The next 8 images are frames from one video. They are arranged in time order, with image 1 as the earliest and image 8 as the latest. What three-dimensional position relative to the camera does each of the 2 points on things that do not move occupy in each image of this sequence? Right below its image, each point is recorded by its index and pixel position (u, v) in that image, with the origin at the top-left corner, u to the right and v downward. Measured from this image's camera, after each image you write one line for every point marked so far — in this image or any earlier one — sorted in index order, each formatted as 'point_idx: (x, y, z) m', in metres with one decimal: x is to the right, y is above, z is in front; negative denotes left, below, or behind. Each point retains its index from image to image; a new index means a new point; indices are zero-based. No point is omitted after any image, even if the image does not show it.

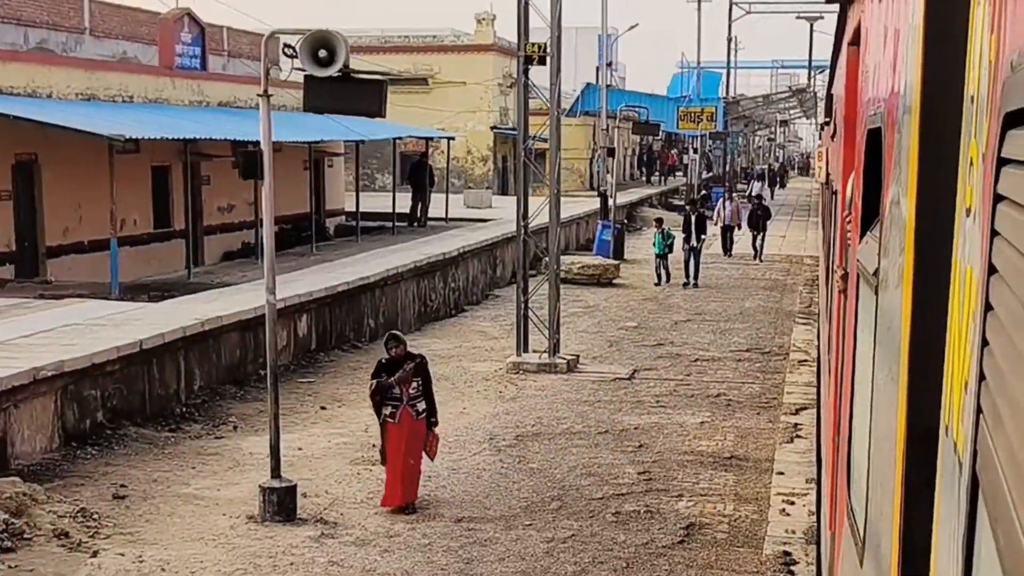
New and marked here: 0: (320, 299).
0: (-1.7, -0.1, +13.7) m
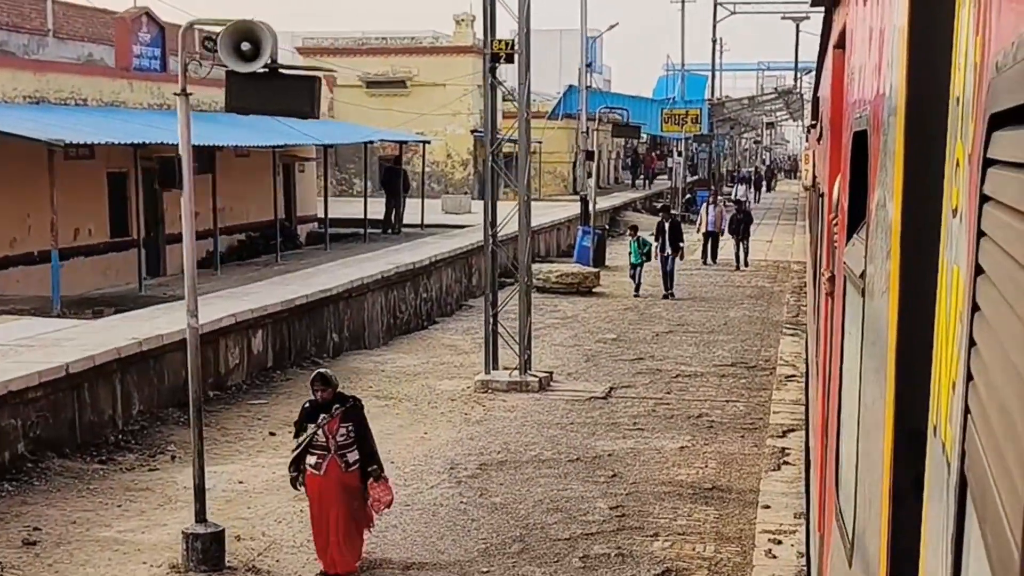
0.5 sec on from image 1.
0: (-1.9, -0.2, +12.9) m
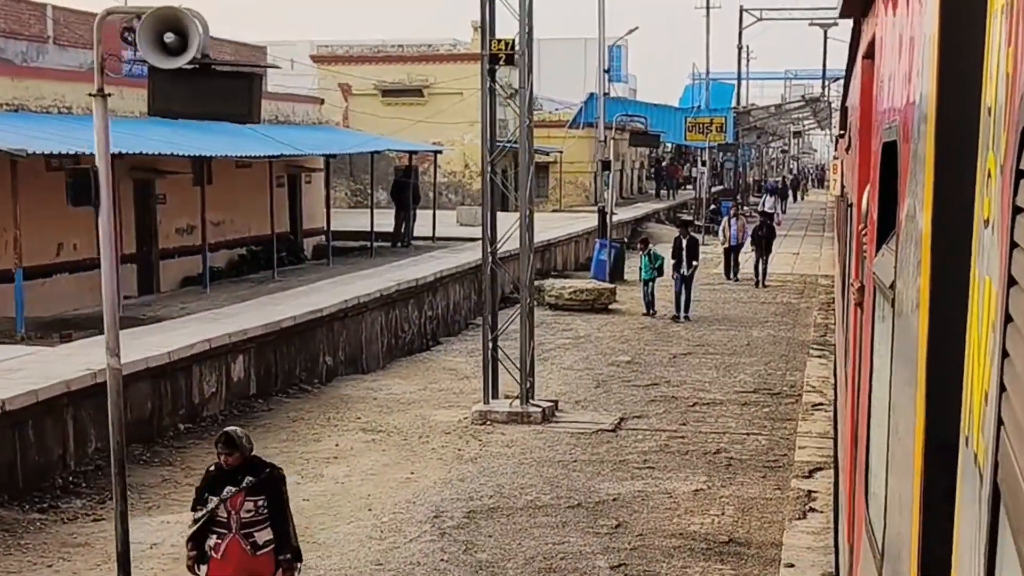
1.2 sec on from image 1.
0: (-1.9, -0.4, +11.9) m
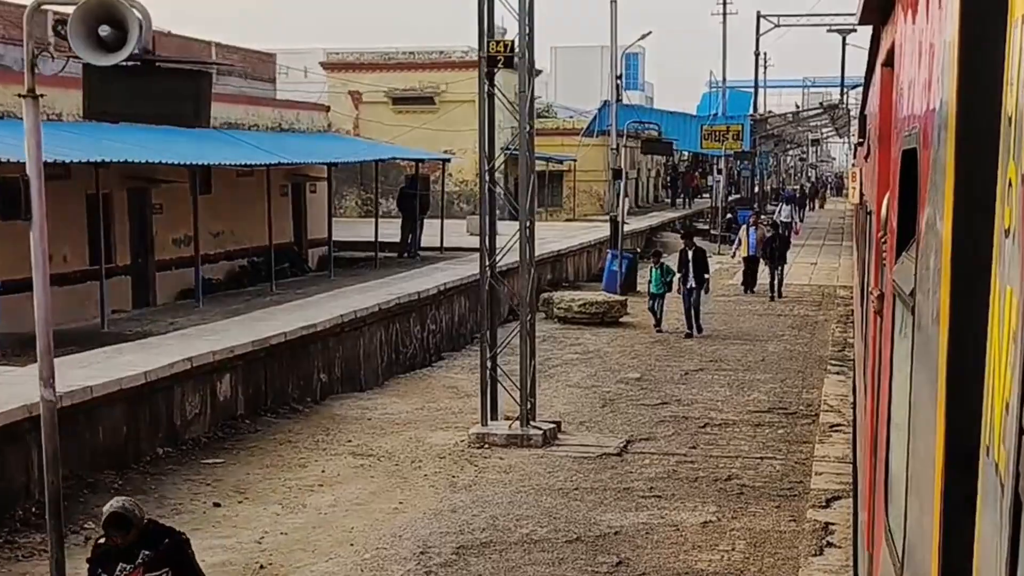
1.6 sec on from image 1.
0: (-1.9, -0.5, +11.3) m
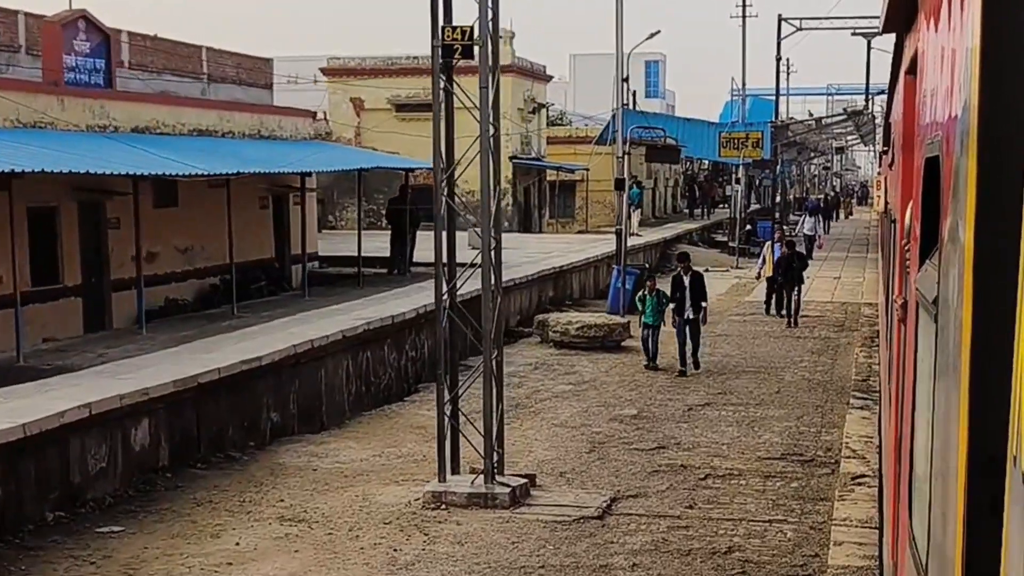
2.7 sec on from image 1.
0: (-2.1, -0.7, +9.8) m
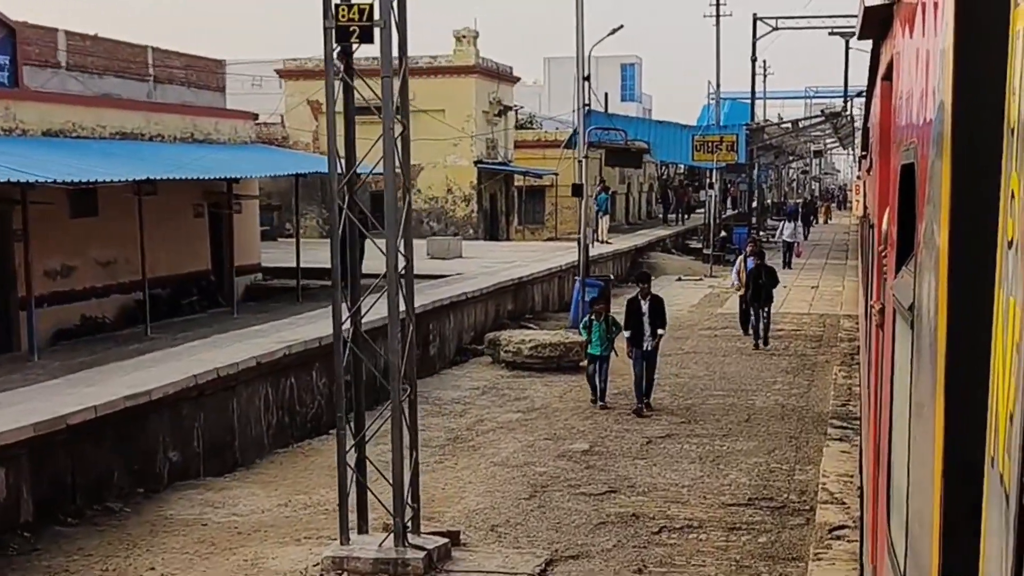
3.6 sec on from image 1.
0: (-2.5, -0.8, +8.4) m
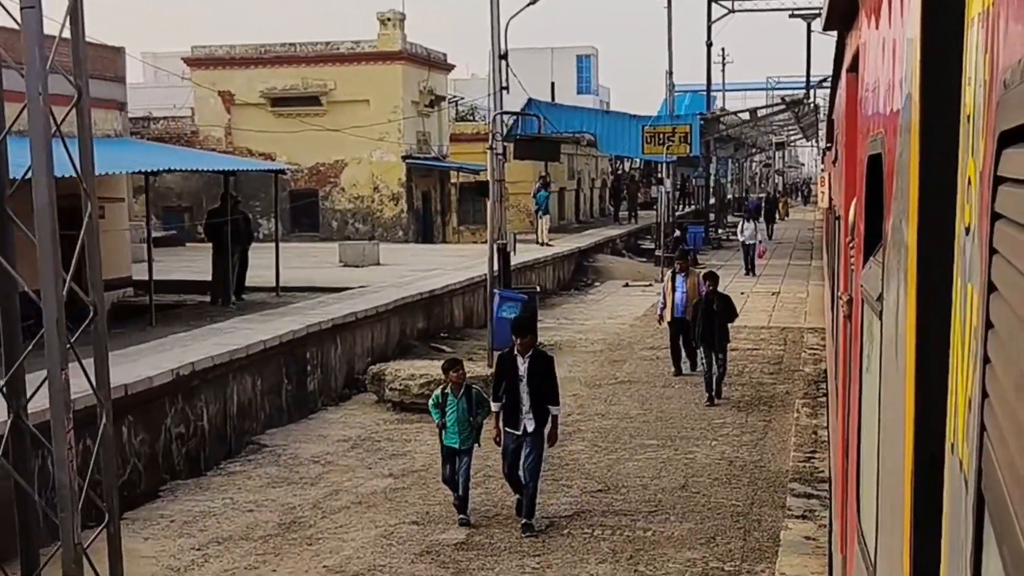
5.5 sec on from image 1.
0: (-3.2, -1.0, +5.4) m
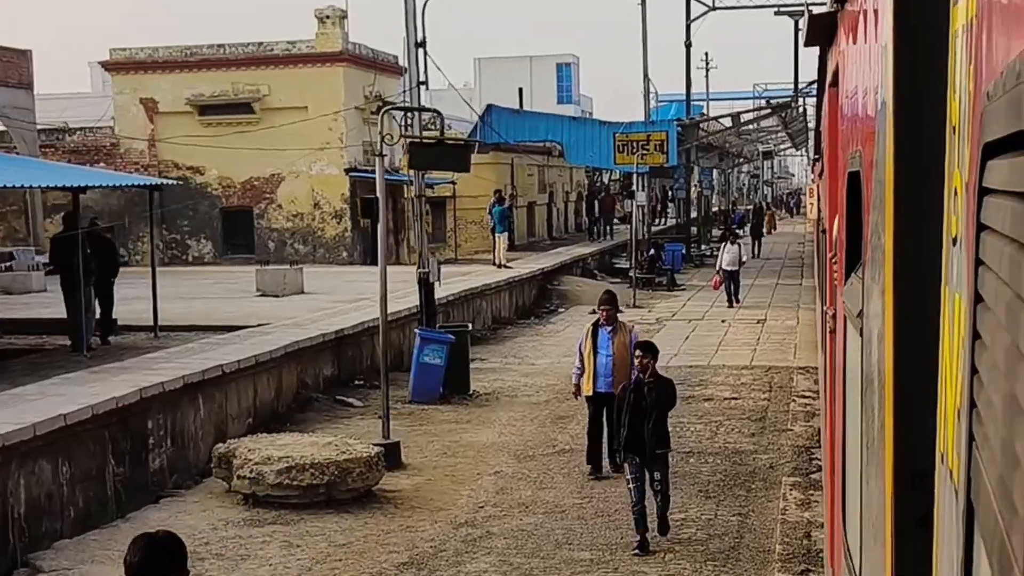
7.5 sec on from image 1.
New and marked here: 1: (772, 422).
0: (-3.8, -1.3, +2.3) m
1: (+2.1, -1.0, +12.6) m
